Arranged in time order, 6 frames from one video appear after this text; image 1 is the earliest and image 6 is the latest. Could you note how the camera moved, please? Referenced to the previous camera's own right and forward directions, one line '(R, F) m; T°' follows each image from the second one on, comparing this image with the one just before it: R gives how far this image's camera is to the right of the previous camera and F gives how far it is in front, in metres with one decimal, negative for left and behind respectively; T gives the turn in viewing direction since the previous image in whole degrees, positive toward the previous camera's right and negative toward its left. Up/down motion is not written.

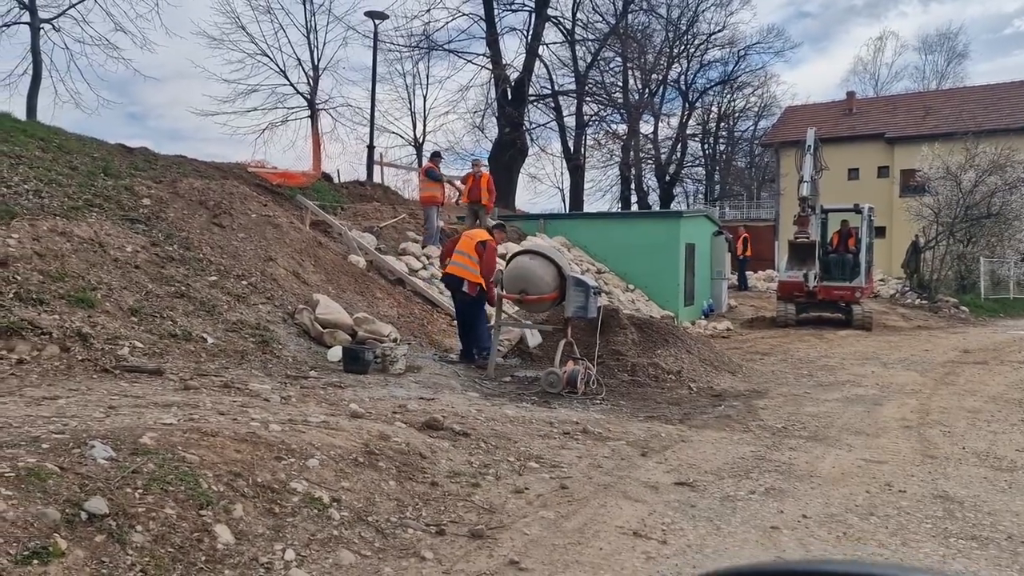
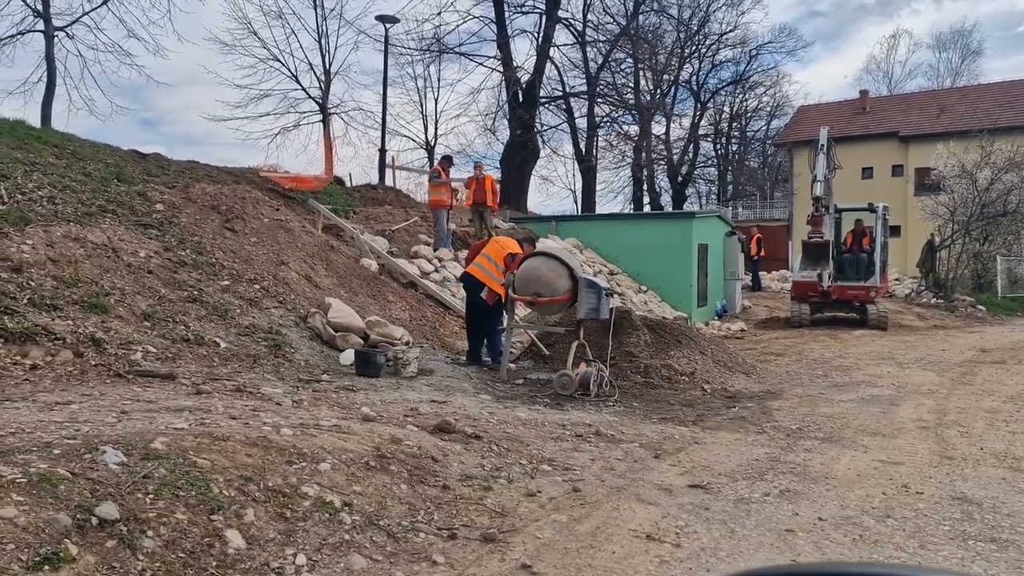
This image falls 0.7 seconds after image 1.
(0.0, 0.0) m; -1°
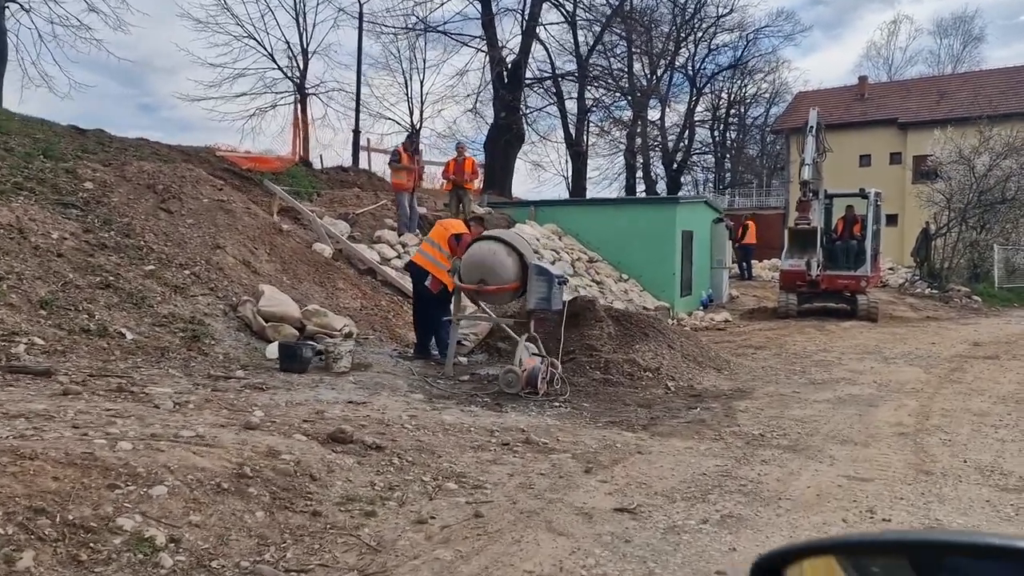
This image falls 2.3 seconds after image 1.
(+0.6, +0.8) m; 0°
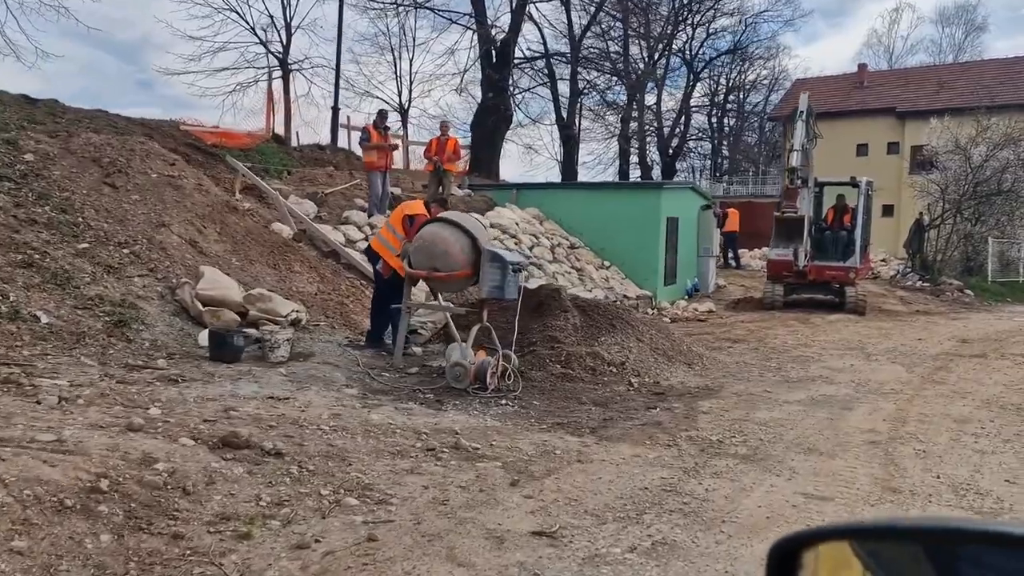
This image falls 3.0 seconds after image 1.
(+0.4, +0.6) m; 0°
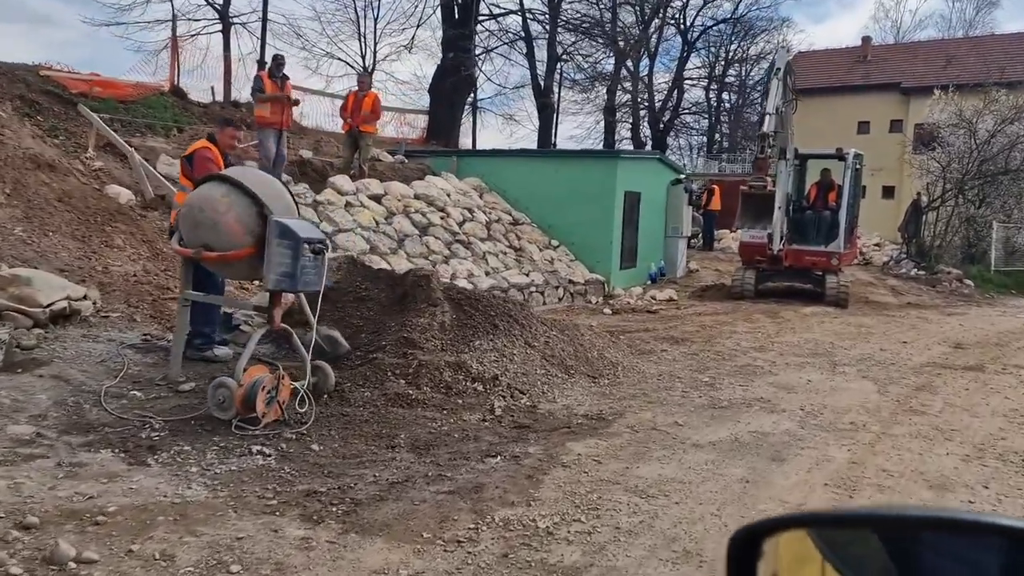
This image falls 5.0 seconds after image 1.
(+1.3, +2.2) m; 0°
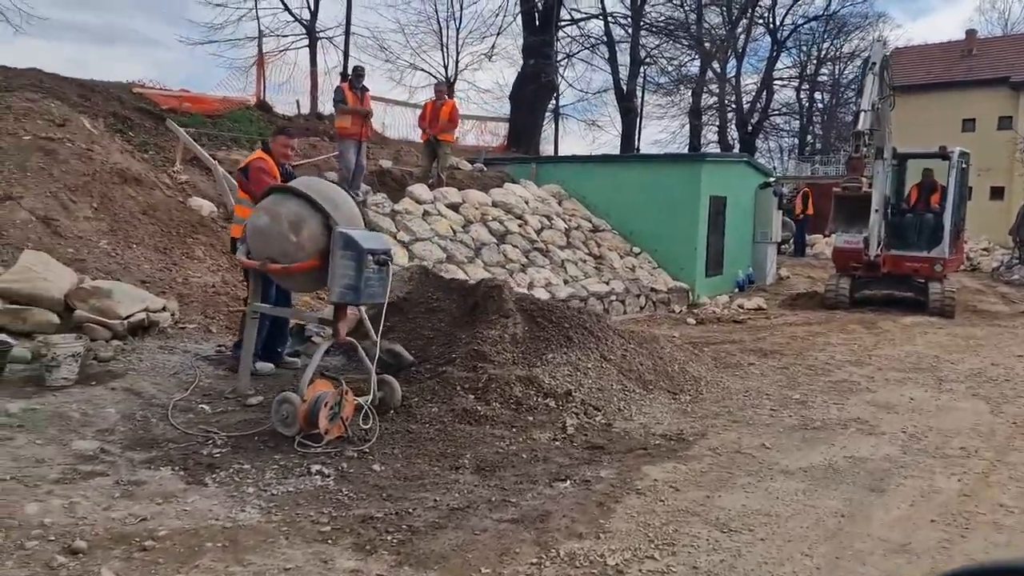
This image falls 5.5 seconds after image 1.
(+0.1, +0.3) m; -6°
